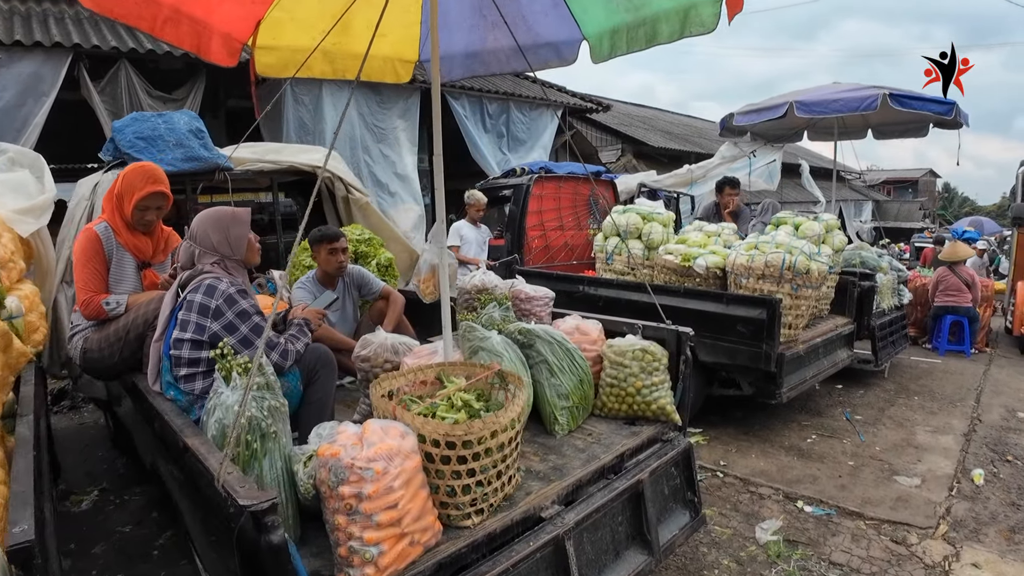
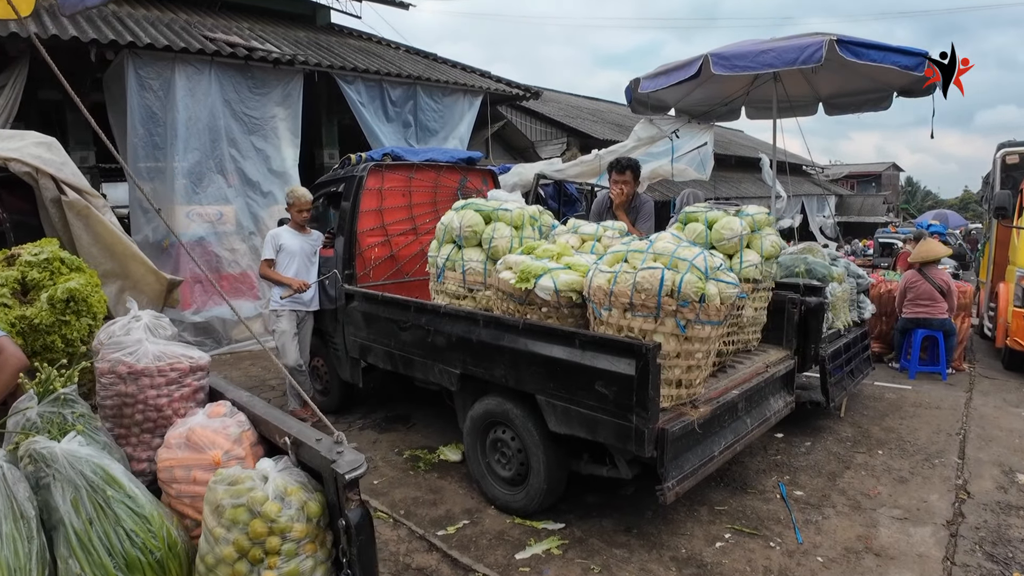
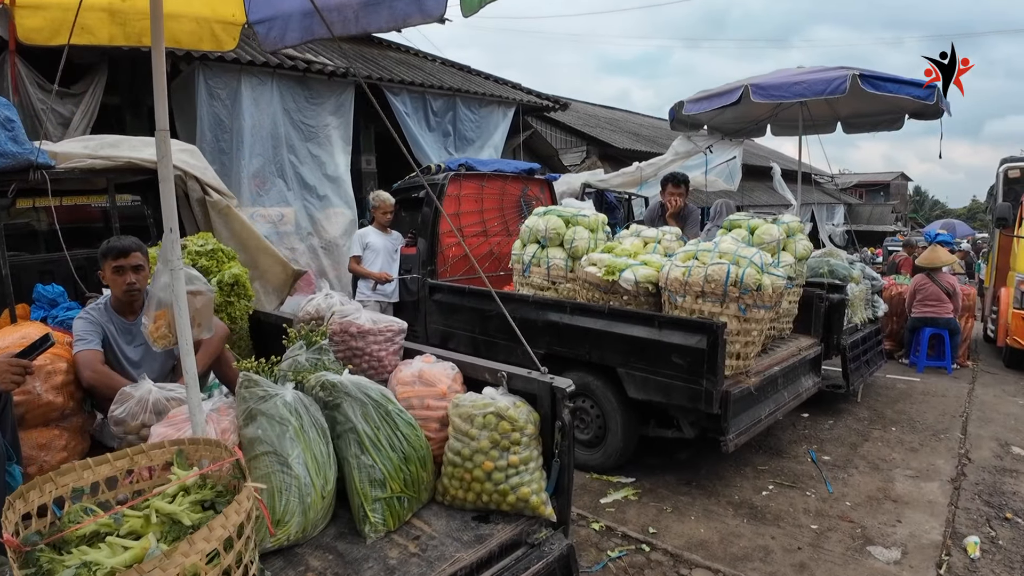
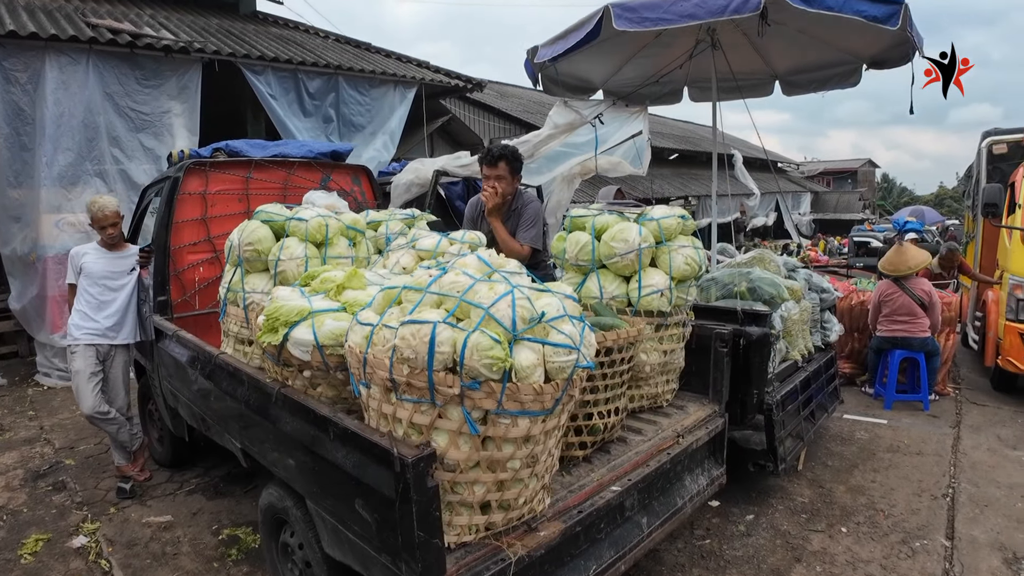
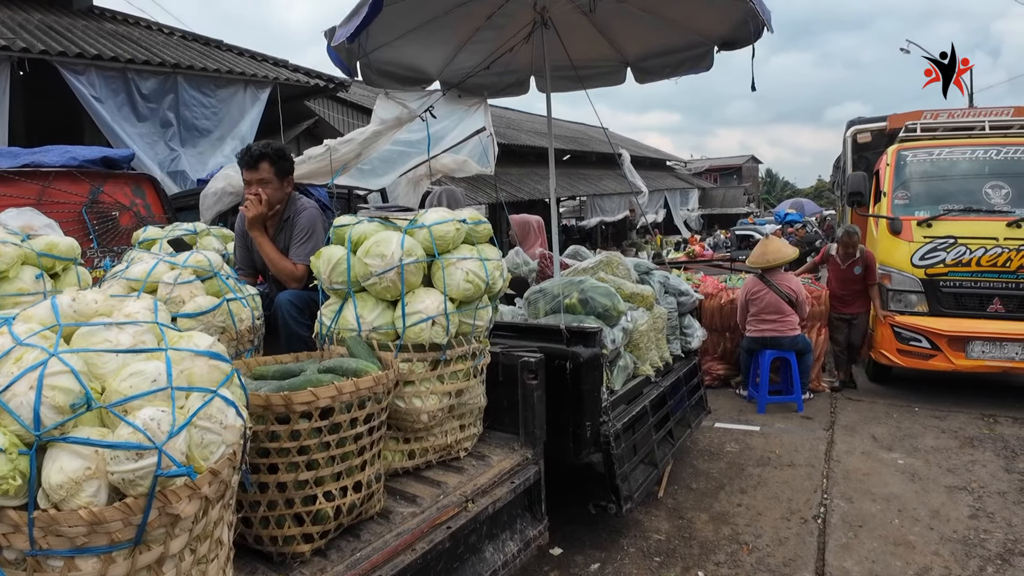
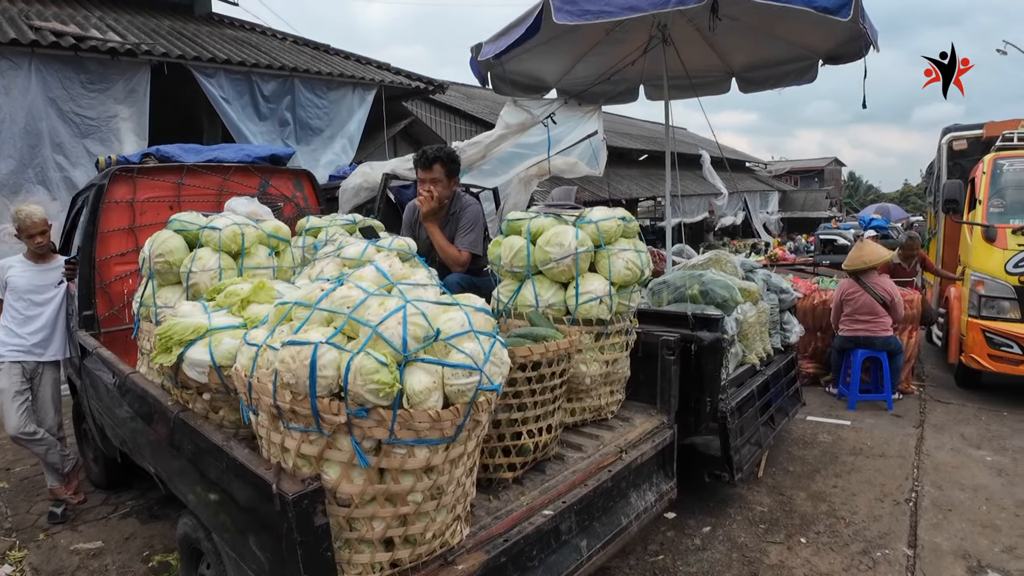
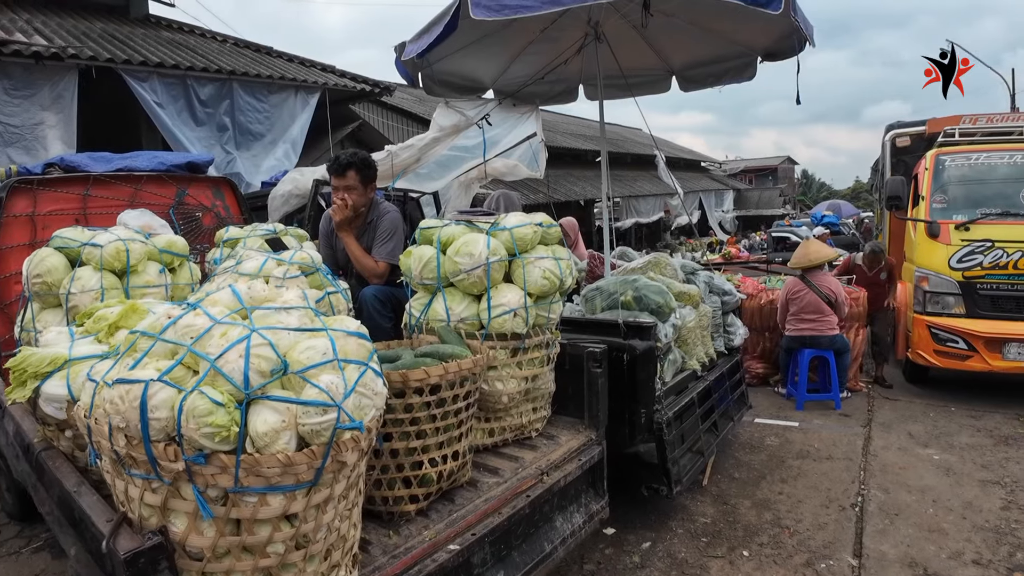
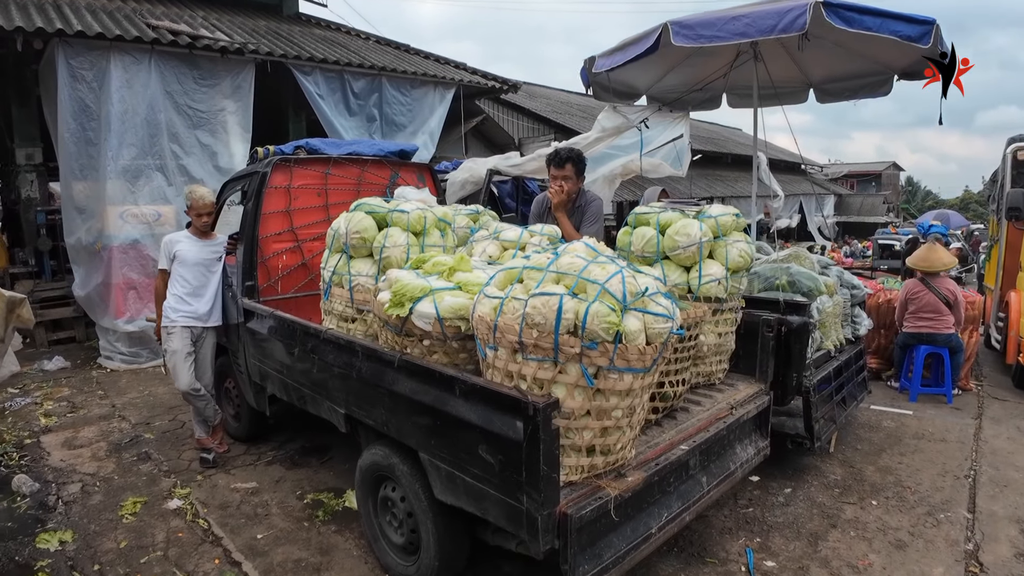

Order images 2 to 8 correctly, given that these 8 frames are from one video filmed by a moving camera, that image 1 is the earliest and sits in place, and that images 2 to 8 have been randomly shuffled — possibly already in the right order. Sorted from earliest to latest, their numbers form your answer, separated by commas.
3, 2, 8, 4, 6, 7, 5
